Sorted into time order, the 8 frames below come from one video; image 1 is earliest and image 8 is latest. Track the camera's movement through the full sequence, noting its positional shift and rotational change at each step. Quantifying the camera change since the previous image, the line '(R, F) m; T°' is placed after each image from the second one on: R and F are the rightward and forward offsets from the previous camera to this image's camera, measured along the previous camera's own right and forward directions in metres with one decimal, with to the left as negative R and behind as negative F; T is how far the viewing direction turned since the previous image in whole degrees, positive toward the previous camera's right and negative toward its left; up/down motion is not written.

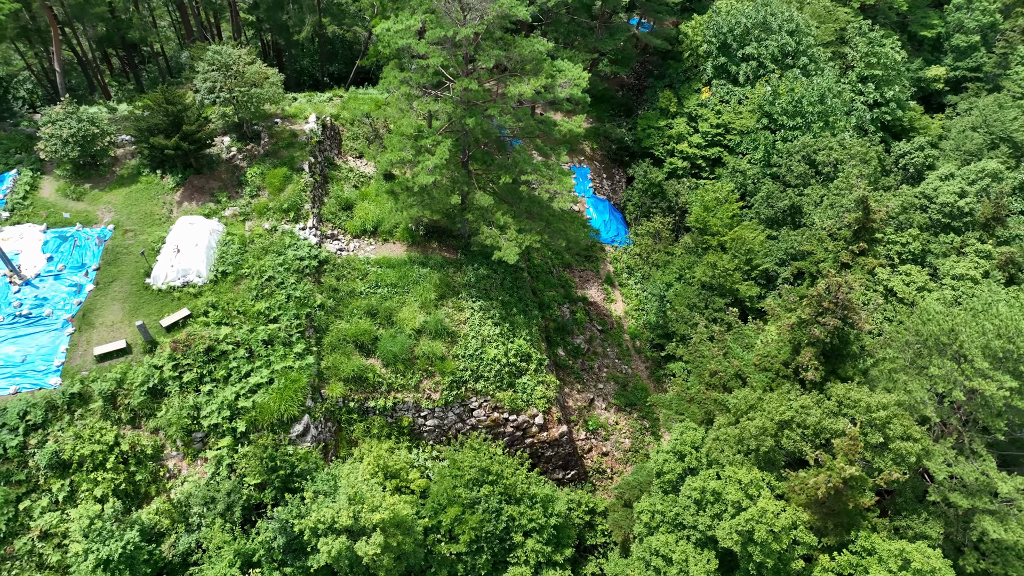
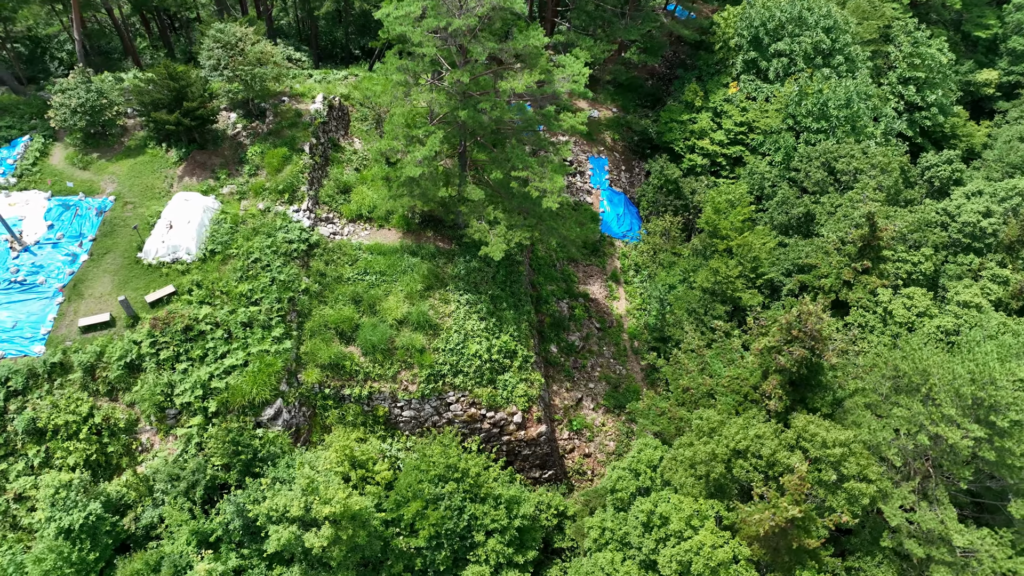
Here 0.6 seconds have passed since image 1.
(+1.8, +0.3) m; -3°
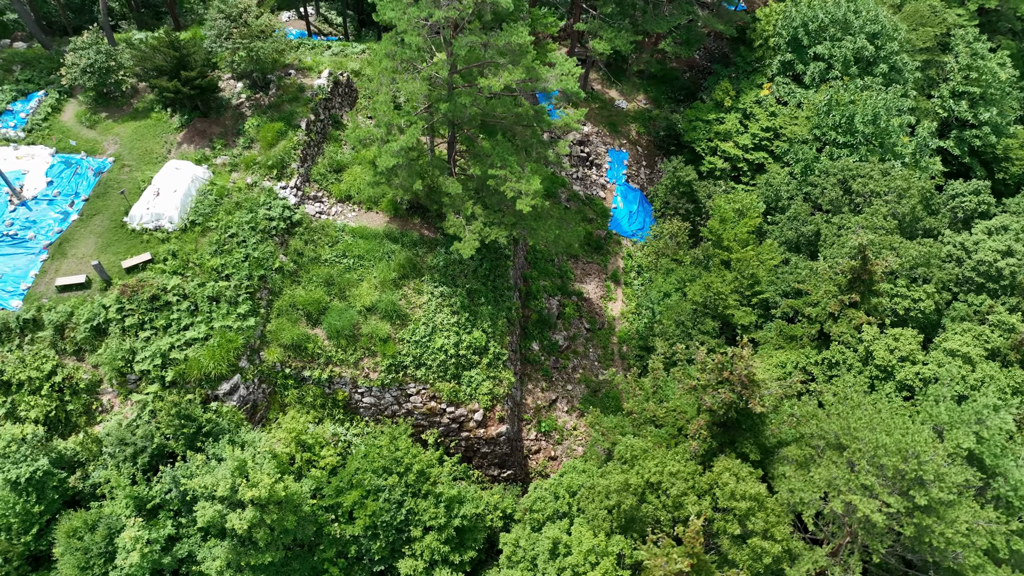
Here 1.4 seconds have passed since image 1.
(+2.6, +0.4) m; -5°
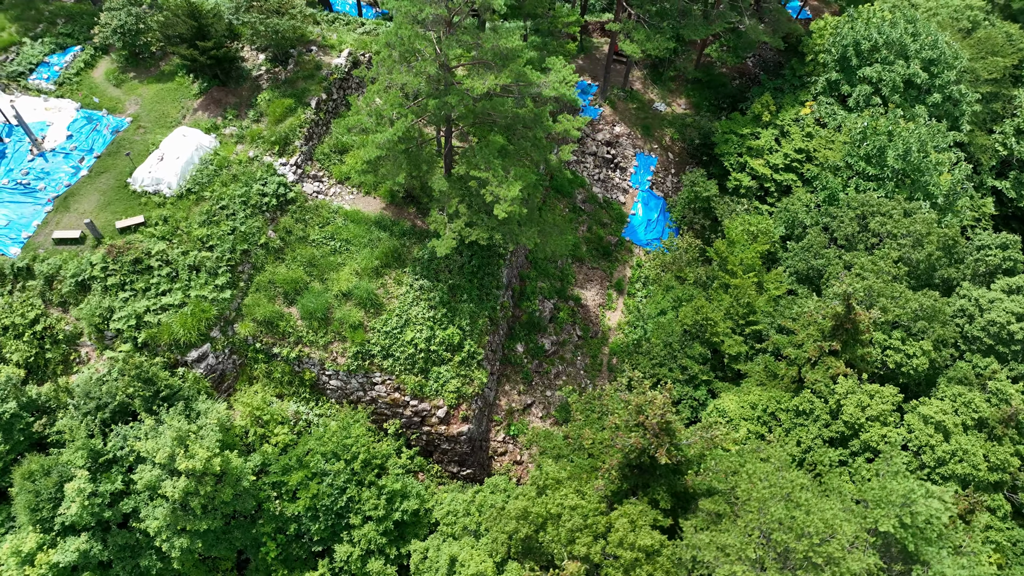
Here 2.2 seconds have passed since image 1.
(+2.8, +0.3) m; -5°
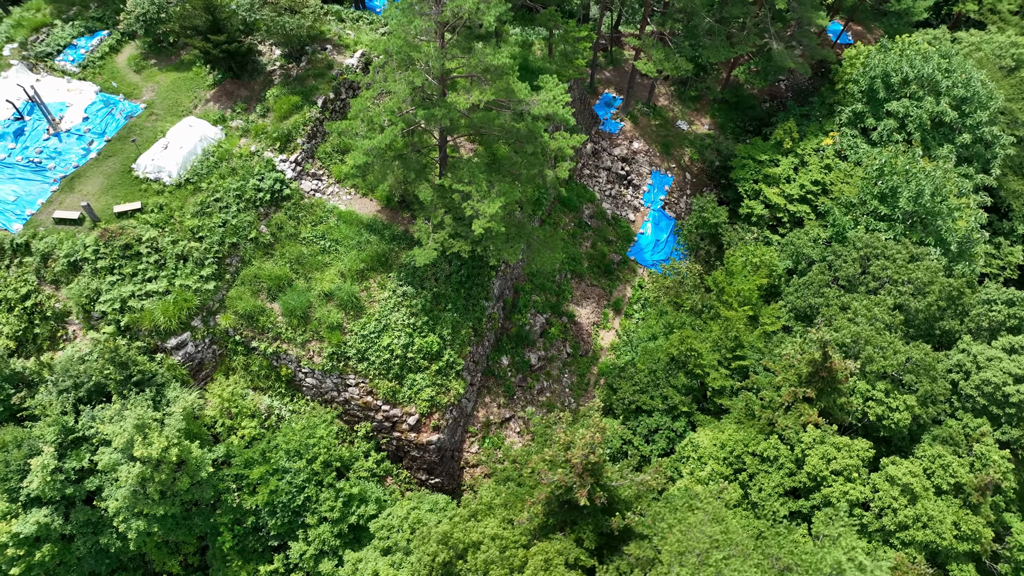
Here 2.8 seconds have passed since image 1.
(+2.0, +0.2) m; -4°
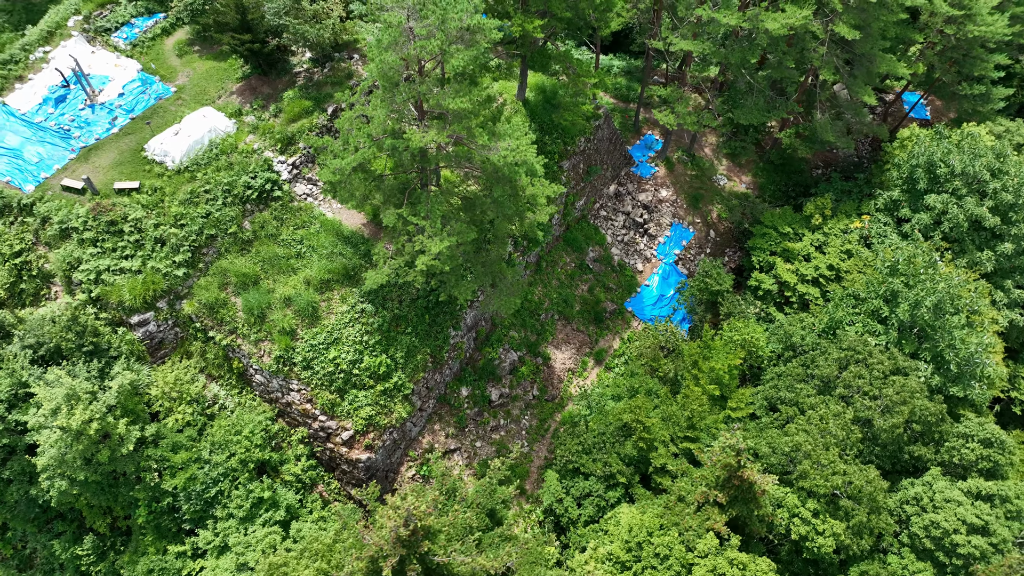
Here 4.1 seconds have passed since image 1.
(+4.3, +0.5) m; -8°
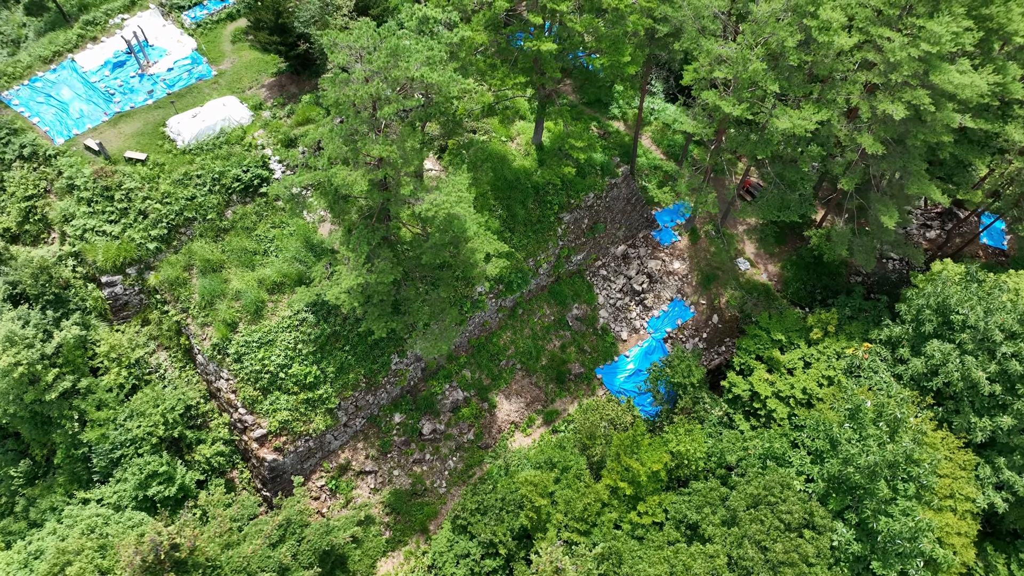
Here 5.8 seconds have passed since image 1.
(+5.8, +0.8) m; -10°
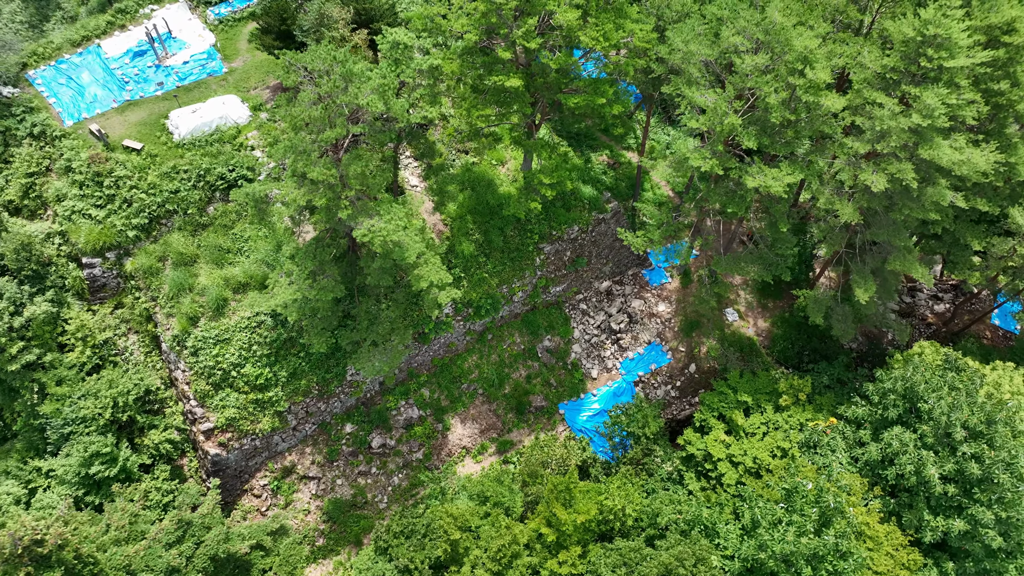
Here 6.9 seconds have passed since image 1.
(+3.6, +0.3) m; -5°
